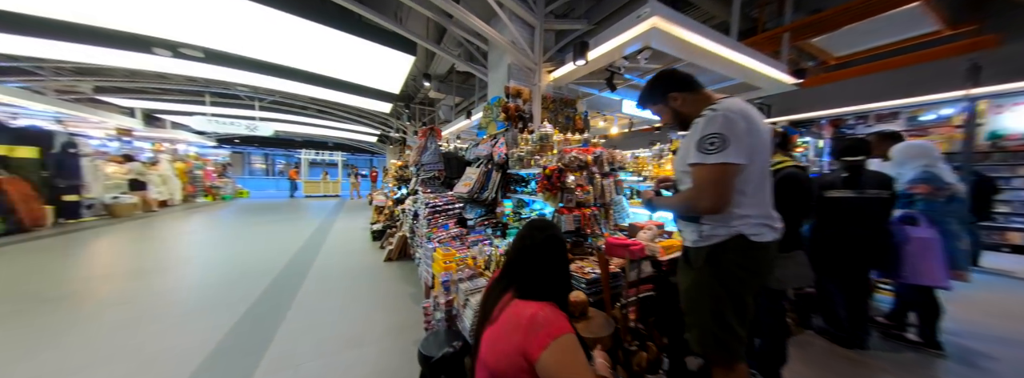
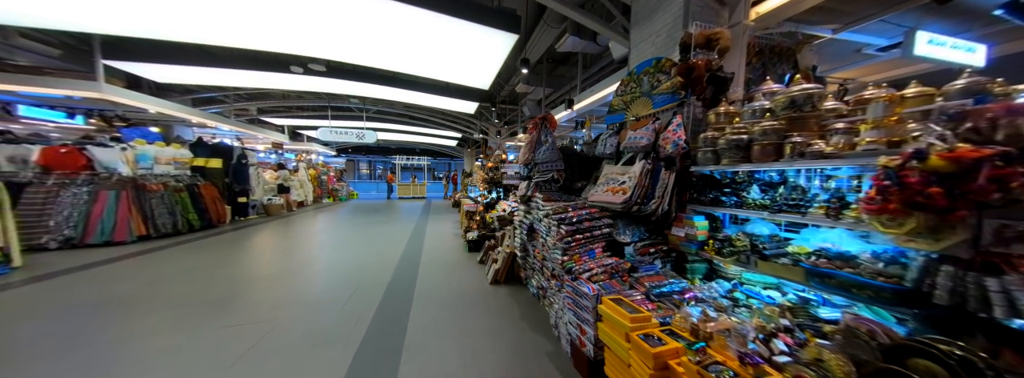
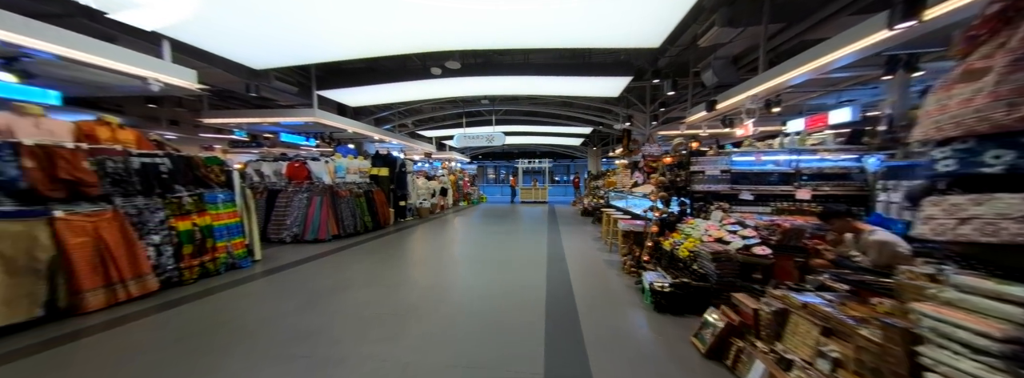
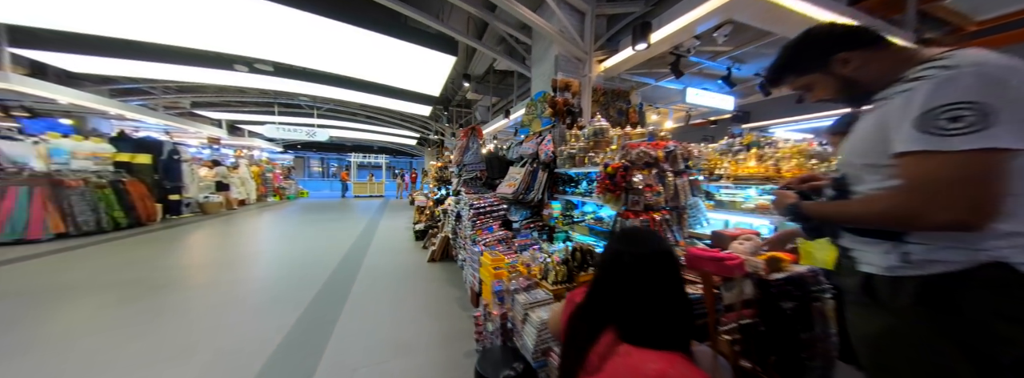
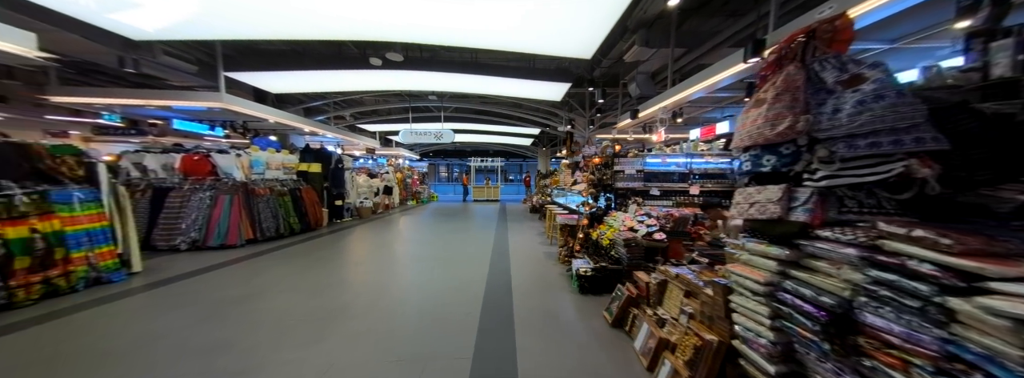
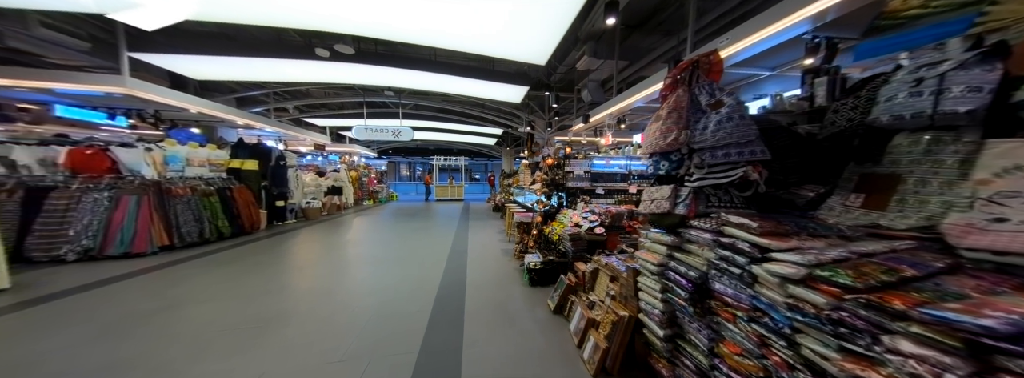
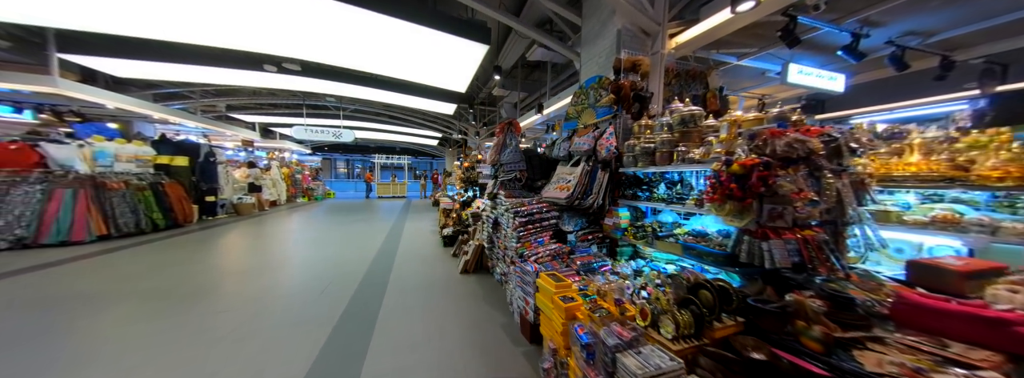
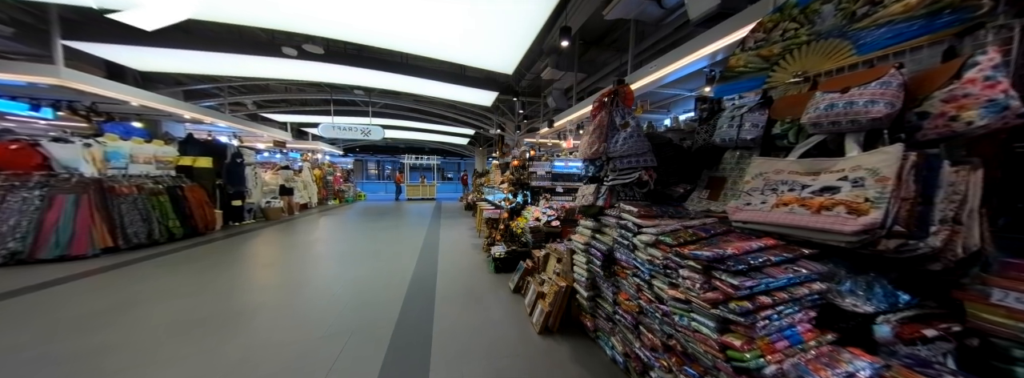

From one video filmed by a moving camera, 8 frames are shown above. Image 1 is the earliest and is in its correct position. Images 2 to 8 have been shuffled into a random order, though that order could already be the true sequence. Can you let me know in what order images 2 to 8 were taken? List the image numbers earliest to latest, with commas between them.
4, 7, 2, 8, 6, 5, 3
